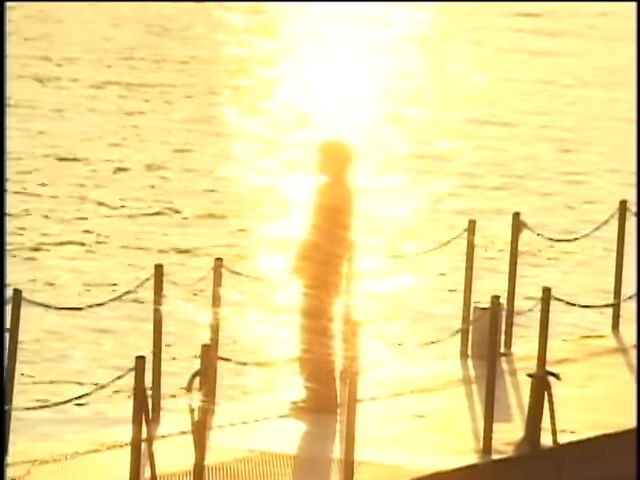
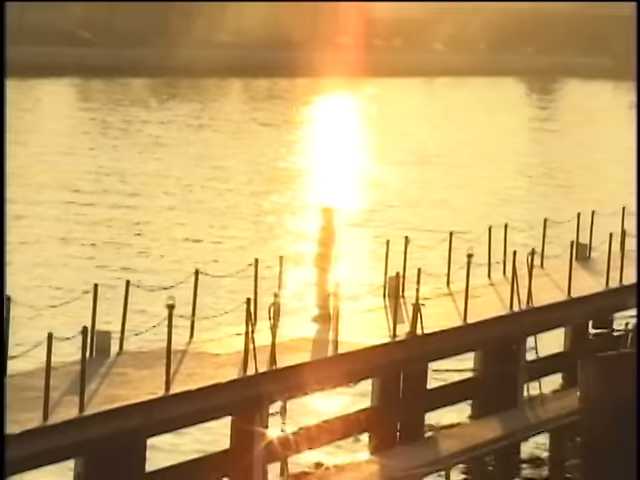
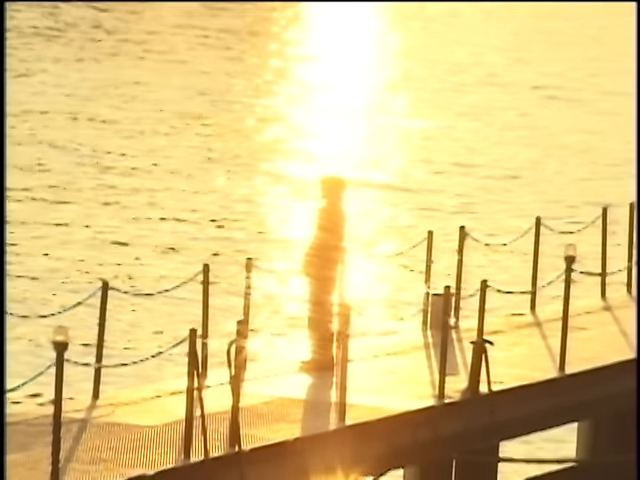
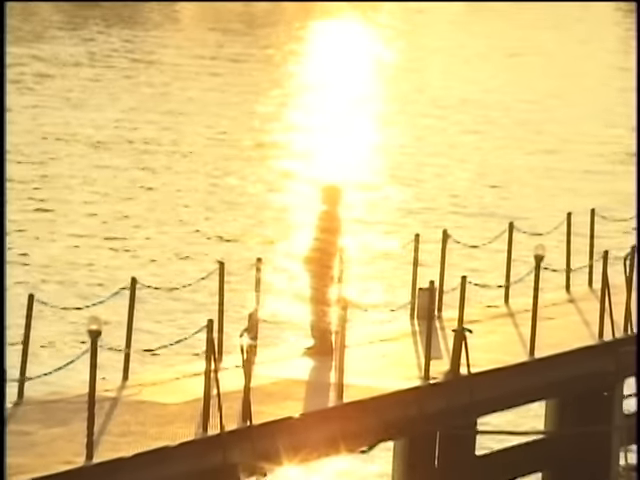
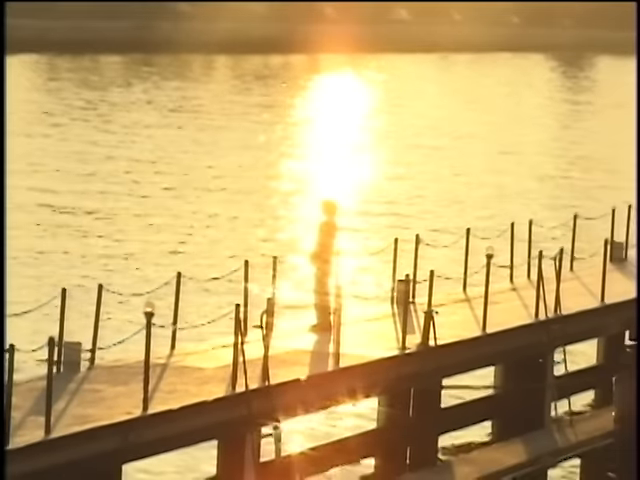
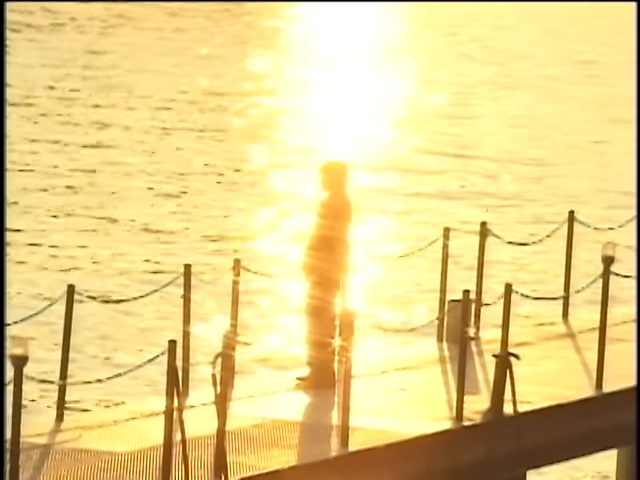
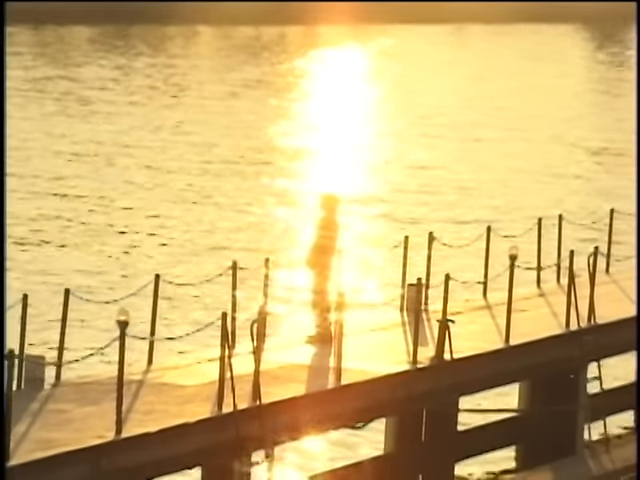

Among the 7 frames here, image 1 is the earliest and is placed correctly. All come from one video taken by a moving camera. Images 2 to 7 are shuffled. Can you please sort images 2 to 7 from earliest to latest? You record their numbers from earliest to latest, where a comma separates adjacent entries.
6, 3, 4, 7, 5, 2
